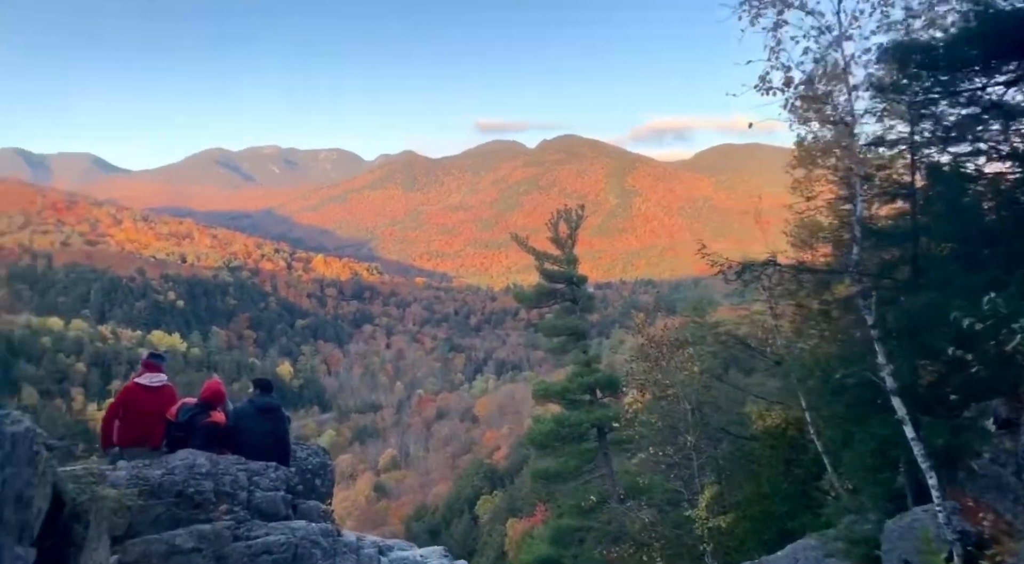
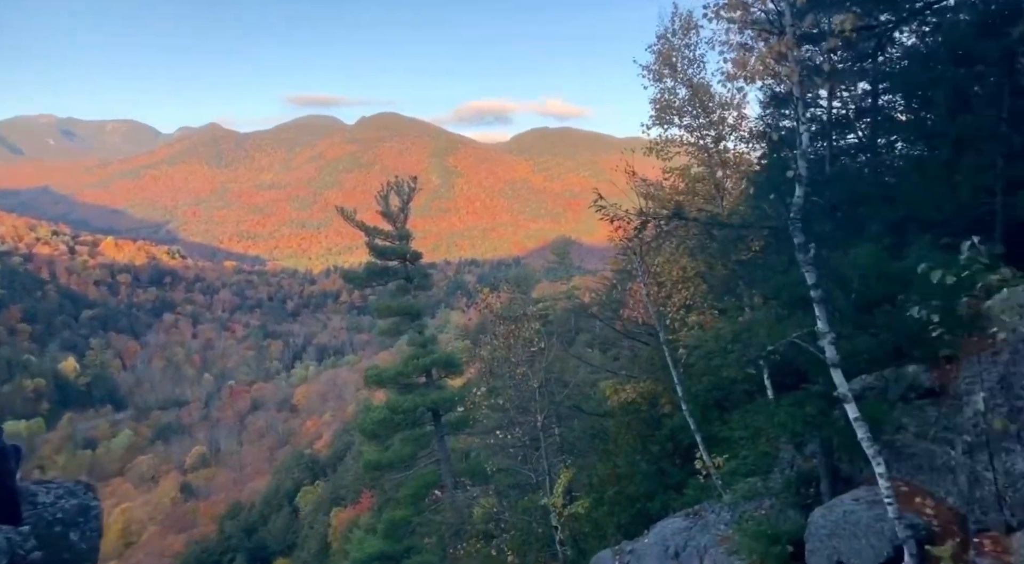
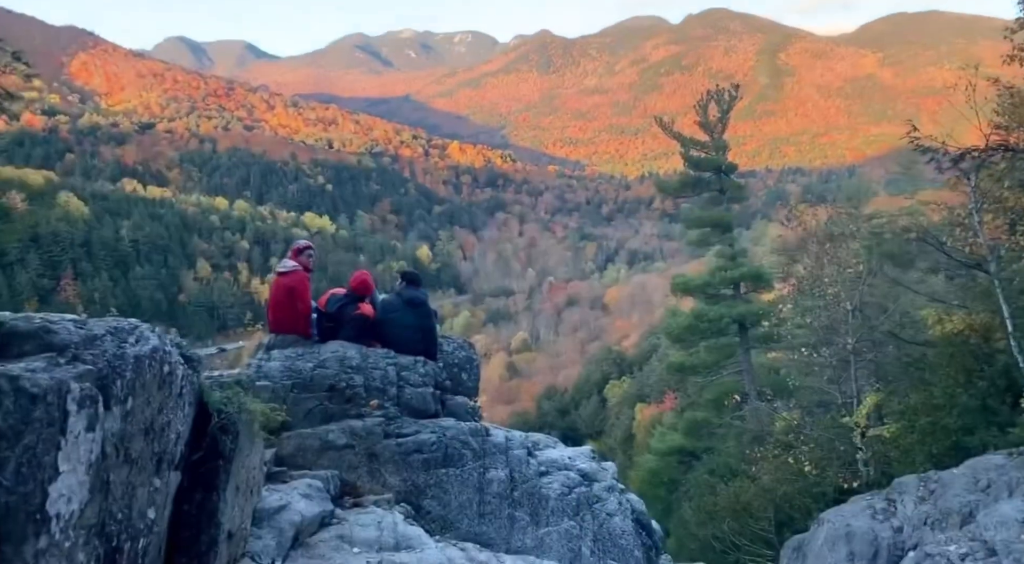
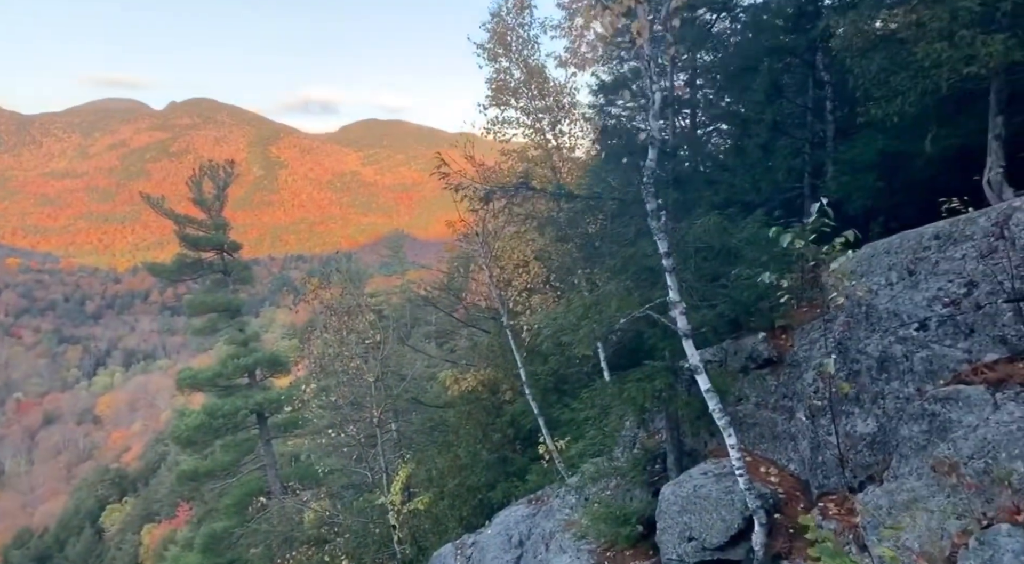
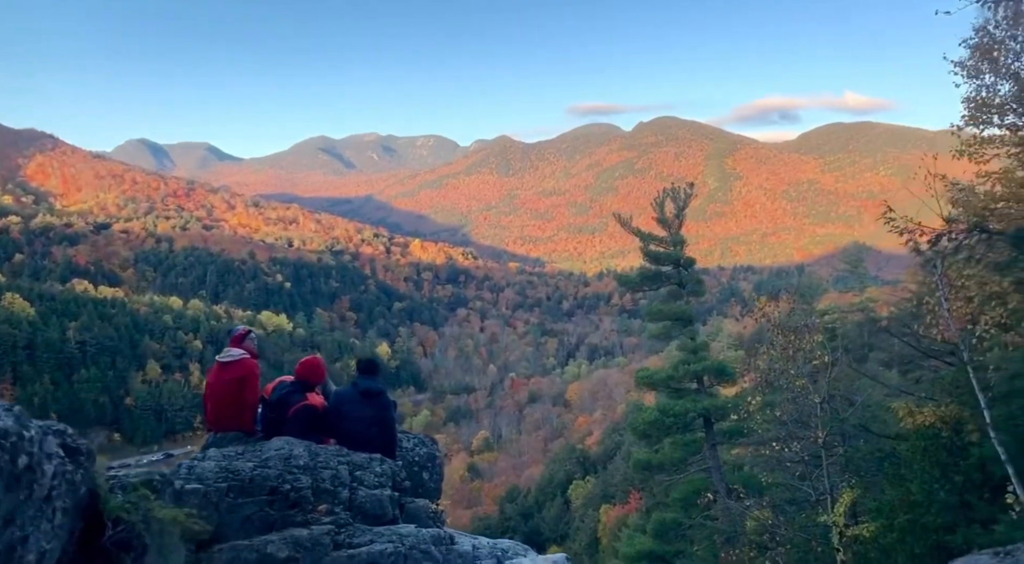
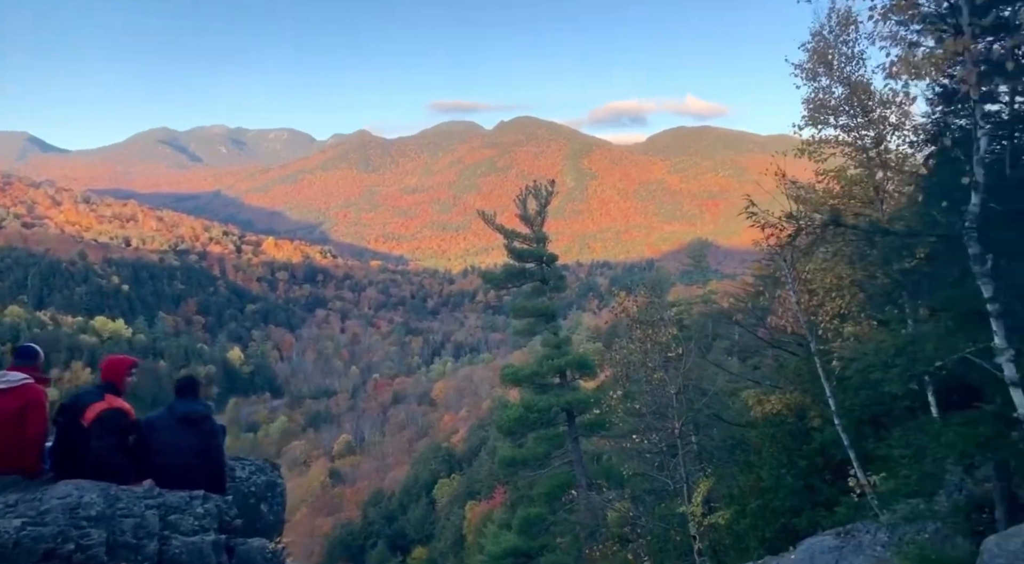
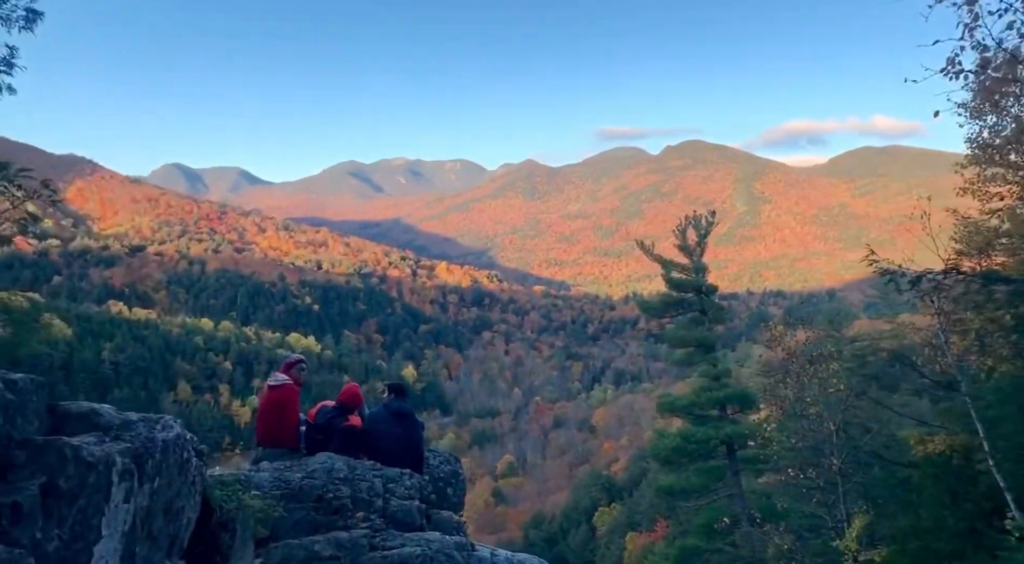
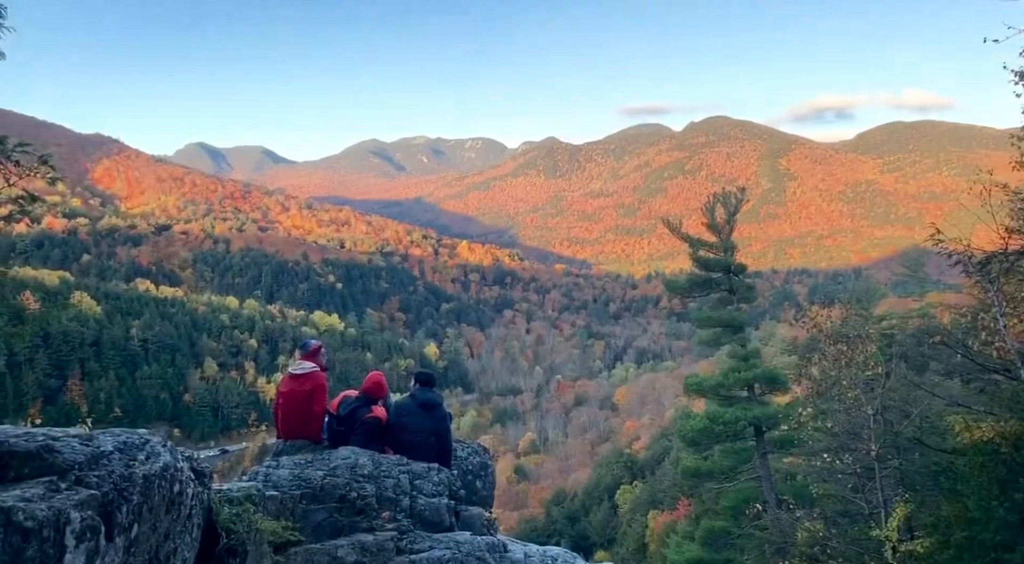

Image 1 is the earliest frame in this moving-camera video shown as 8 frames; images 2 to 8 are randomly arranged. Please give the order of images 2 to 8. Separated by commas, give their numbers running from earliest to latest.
7, 3, 8, 5, 6, 2, 4
